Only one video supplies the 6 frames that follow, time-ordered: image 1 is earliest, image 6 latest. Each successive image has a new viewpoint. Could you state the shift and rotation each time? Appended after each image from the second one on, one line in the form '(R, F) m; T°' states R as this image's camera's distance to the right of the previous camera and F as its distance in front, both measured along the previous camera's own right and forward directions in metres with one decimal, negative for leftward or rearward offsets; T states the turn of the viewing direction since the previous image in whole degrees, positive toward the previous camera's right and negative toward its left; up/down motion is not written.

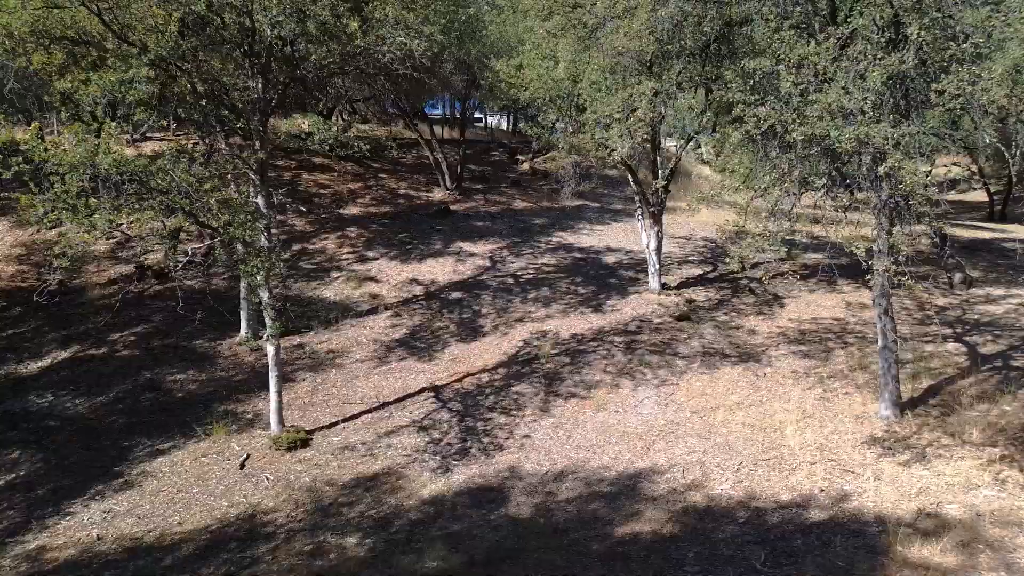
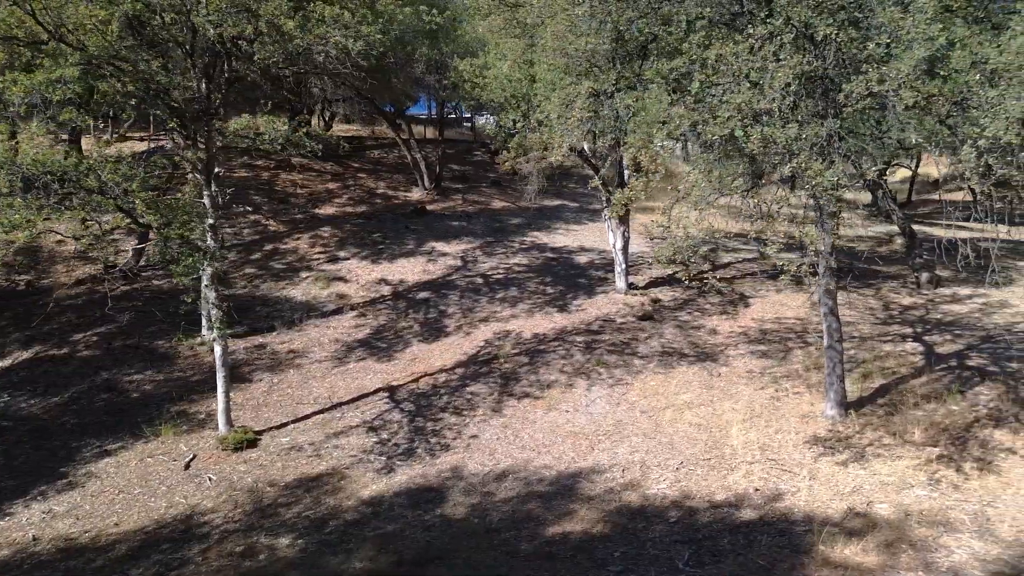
(+0.7, 0.0) m; 0°
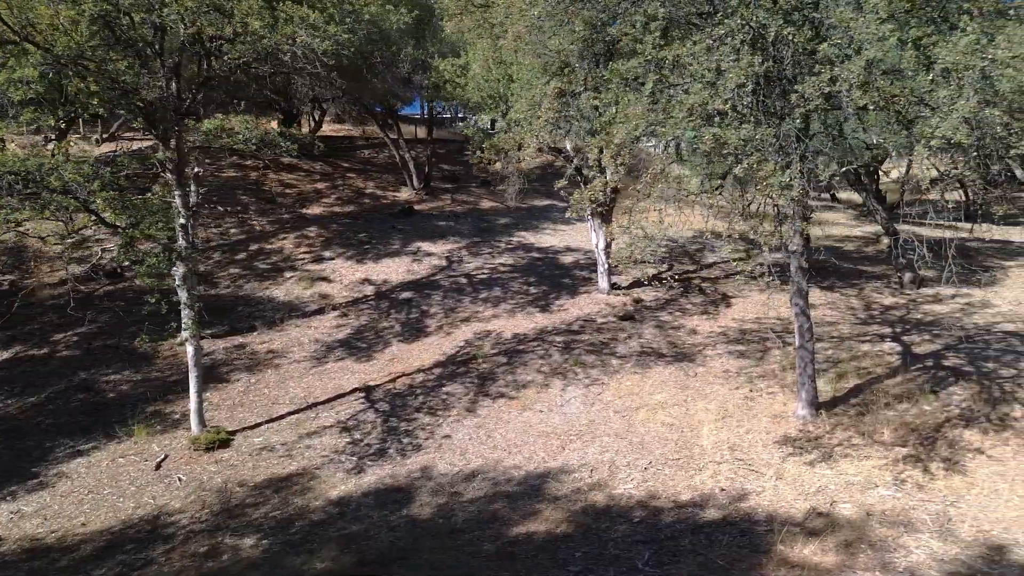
(+0.3, 0.0) m; 0°
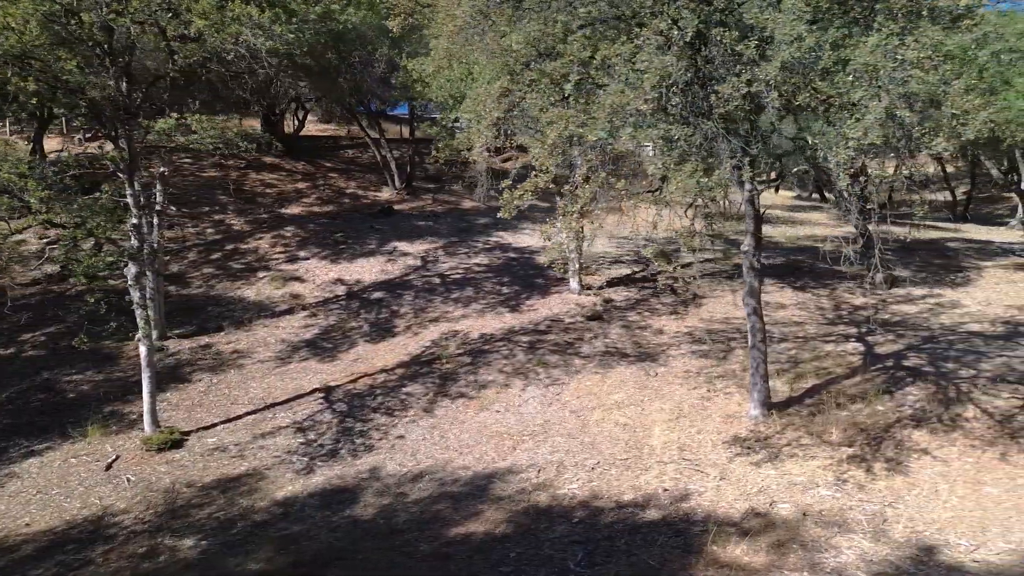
(+0.6, 0.0) m; 0°
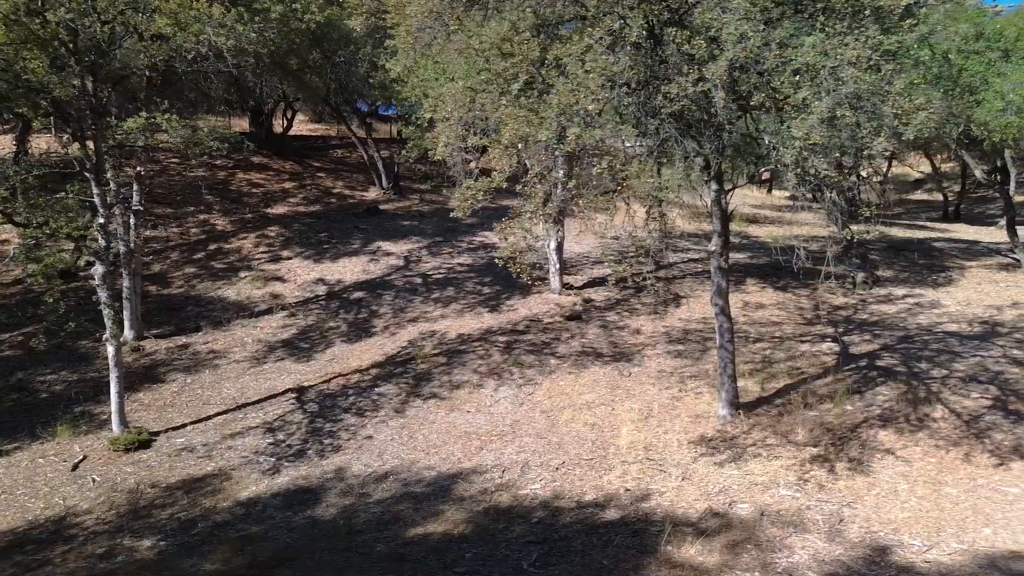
(+0.4, 0.0) m; 0°
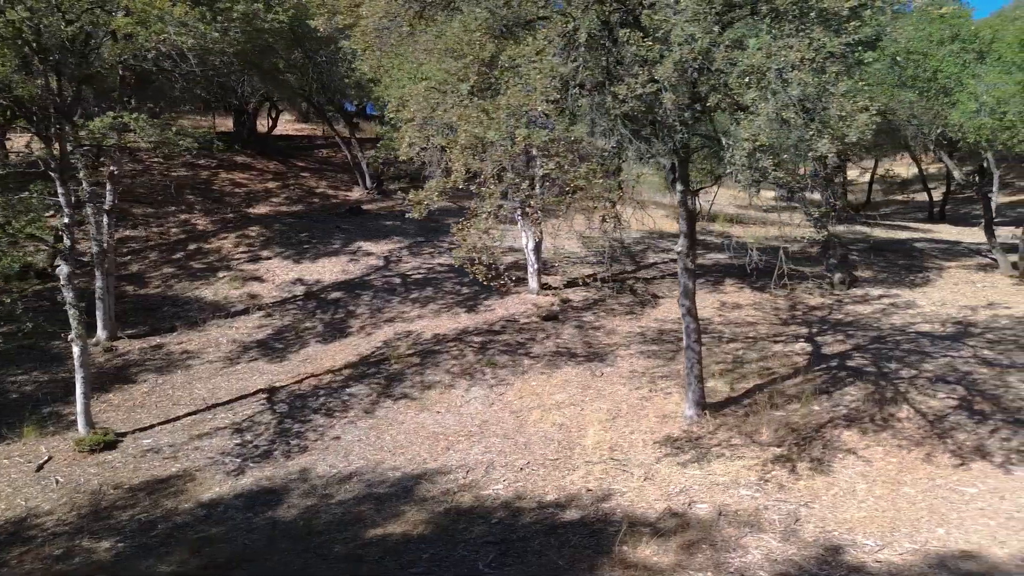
(+0.3, 0.0) m; +1°
